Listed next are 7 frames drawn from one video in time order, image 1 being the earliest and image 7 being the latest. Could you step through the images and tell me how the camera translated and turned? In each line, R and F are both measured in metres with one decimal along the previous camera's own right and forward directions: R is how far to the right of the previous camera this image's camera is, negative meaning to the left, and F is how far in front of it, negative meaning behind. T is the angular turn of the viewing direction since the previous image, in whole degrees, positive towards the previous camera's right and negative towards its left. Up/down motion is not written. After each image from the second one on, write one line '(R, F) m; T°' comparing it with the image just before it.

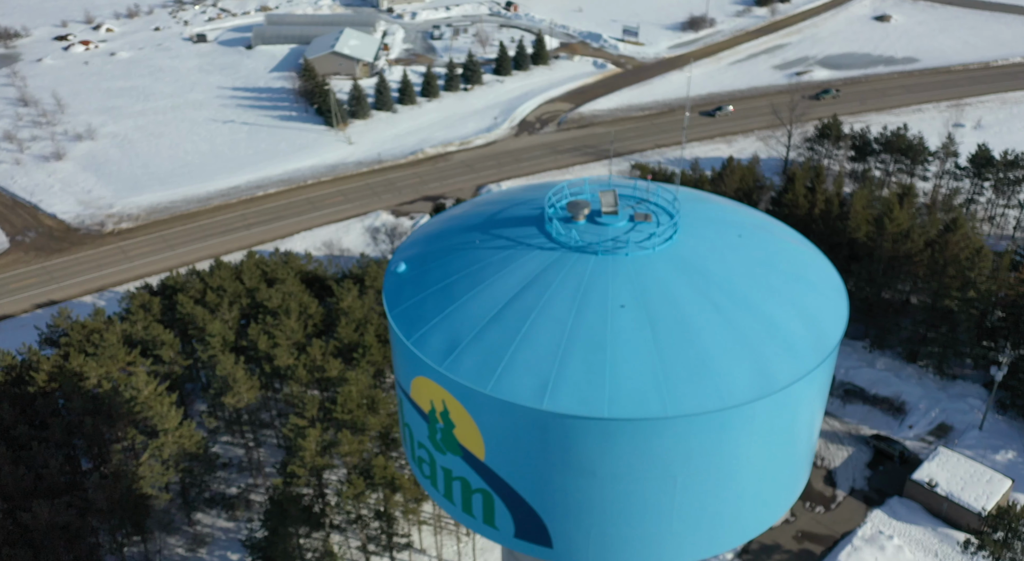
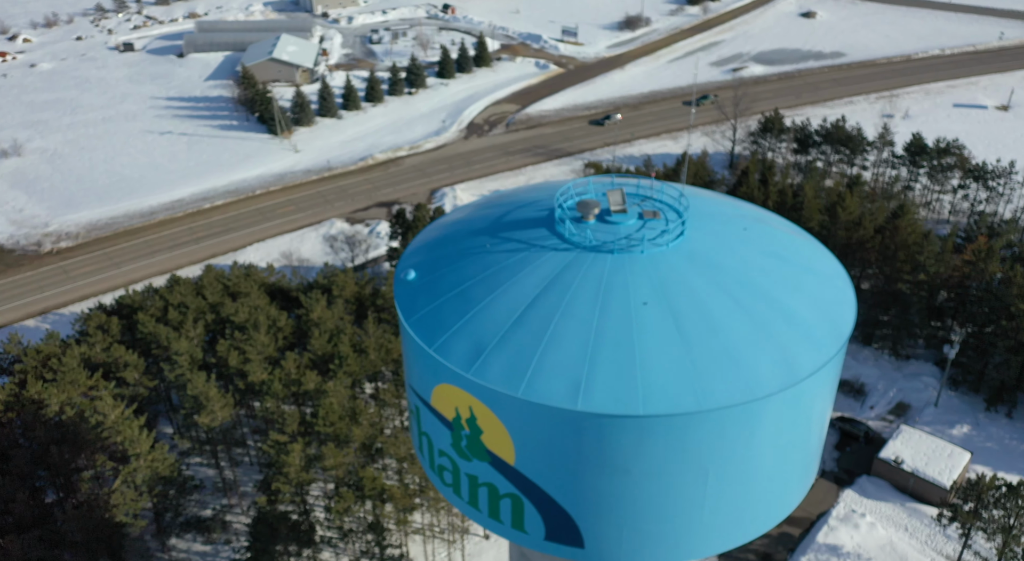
(-1.9, 0.0) m; +5°
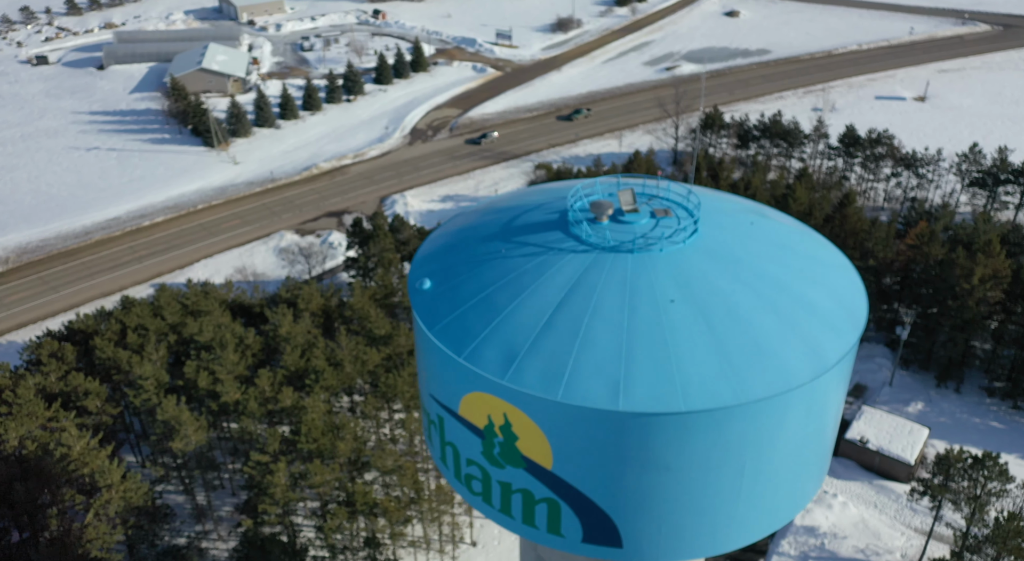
(-2.2, +0.1) m; +6°
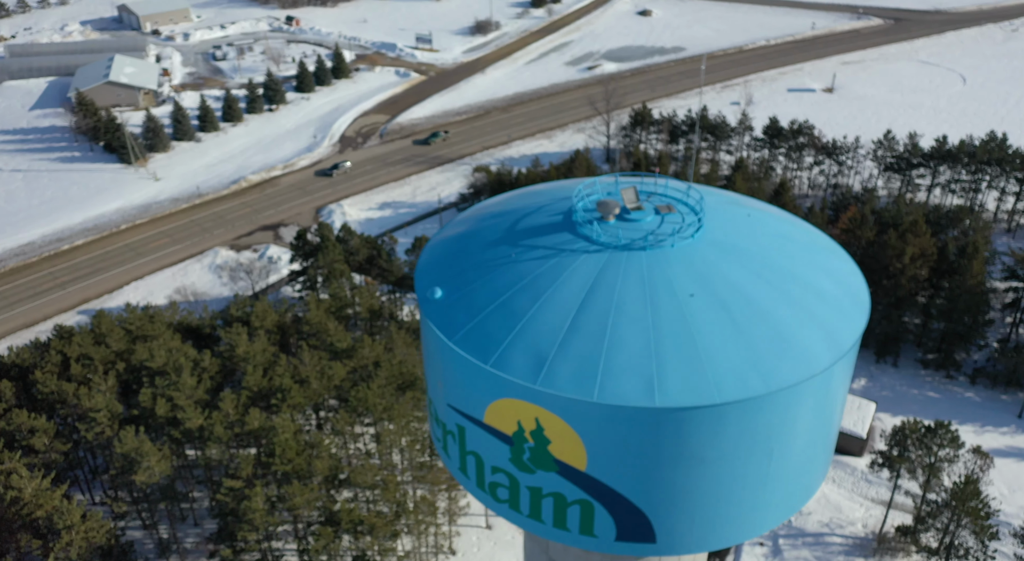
(-2.4, +0.2) m; +7°
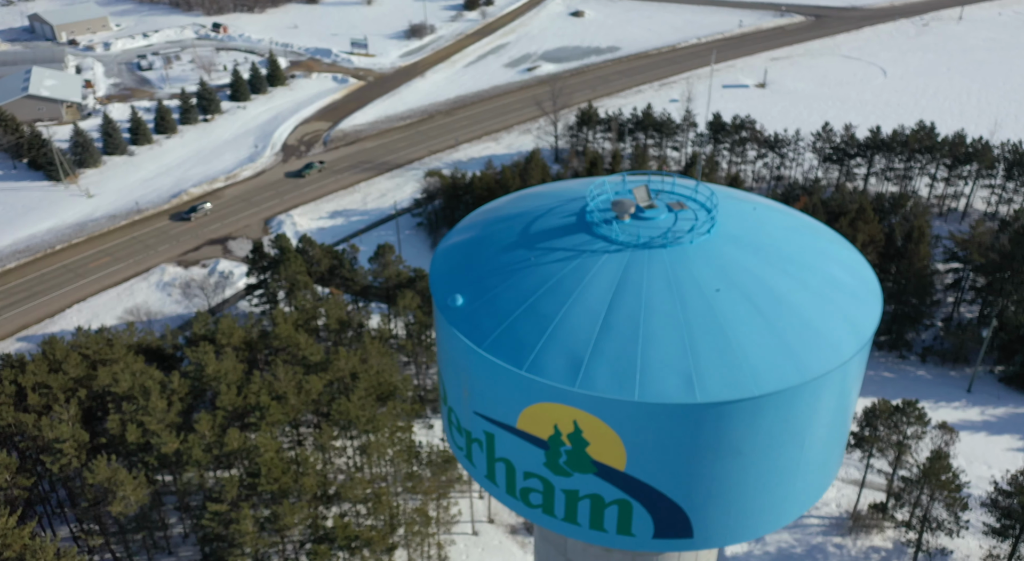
(-2.3, +0.2) m; +6°
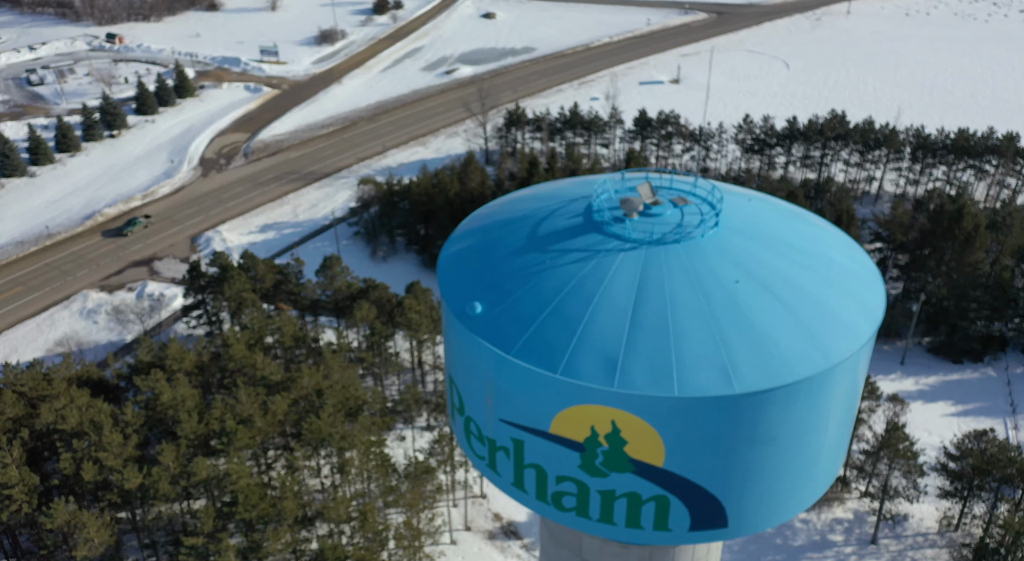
(-2.7, +0.4) m; +7°
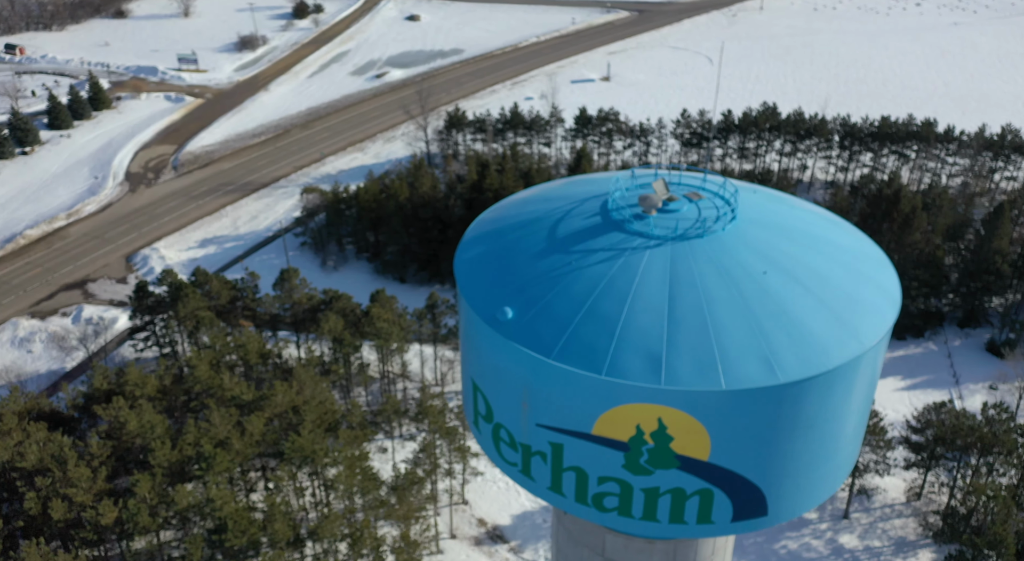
(-2.6, +0.5) m; +7°
